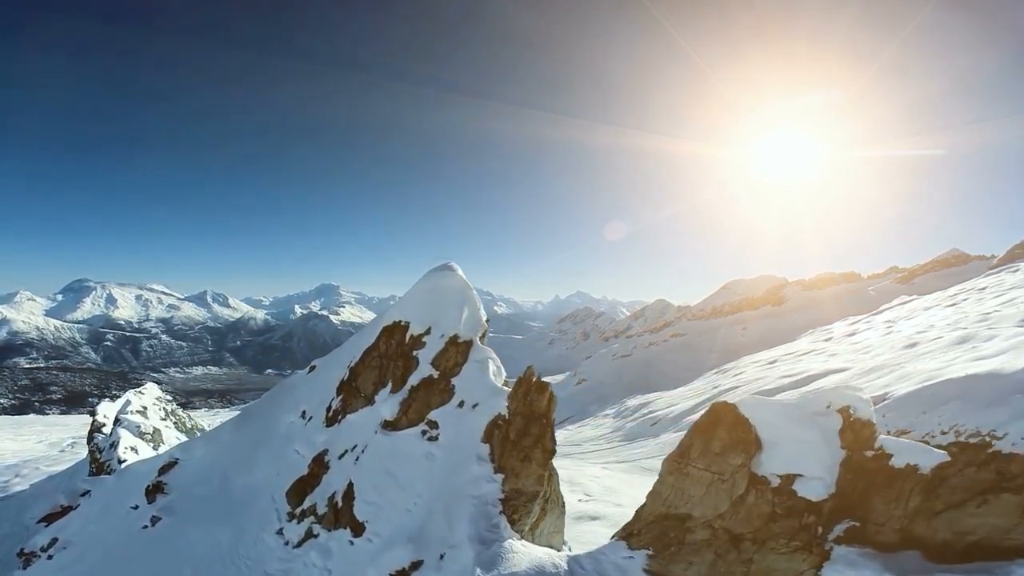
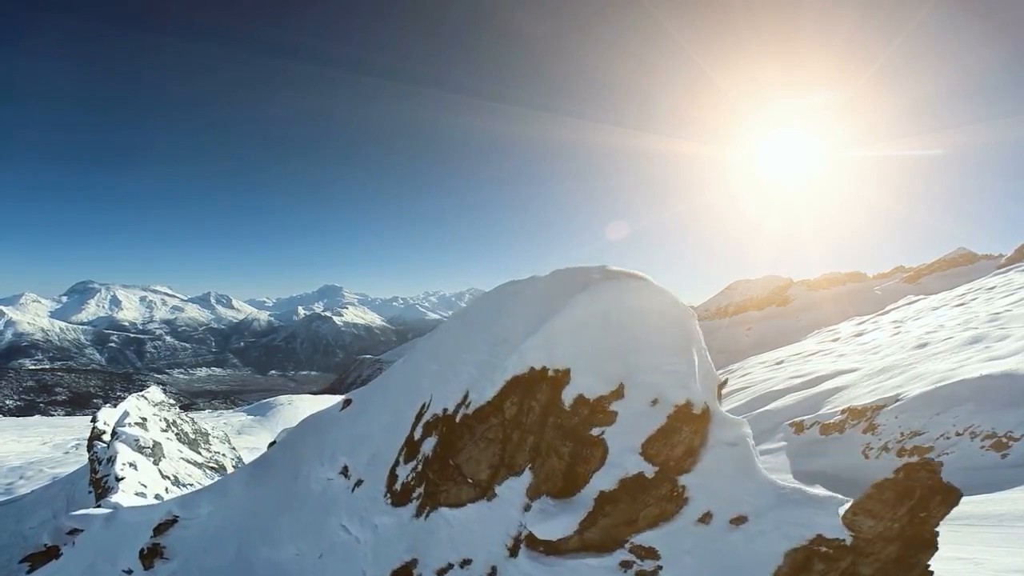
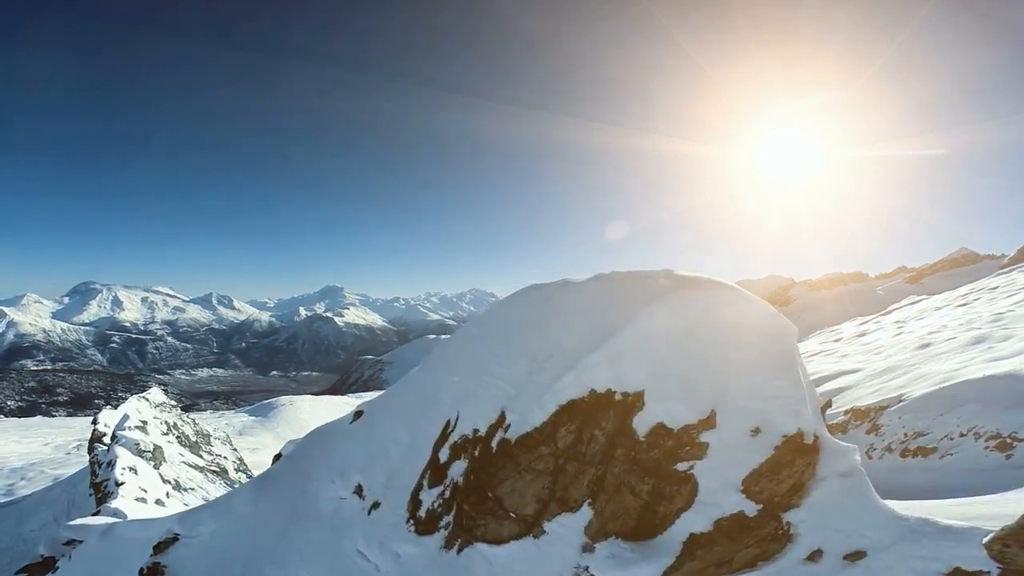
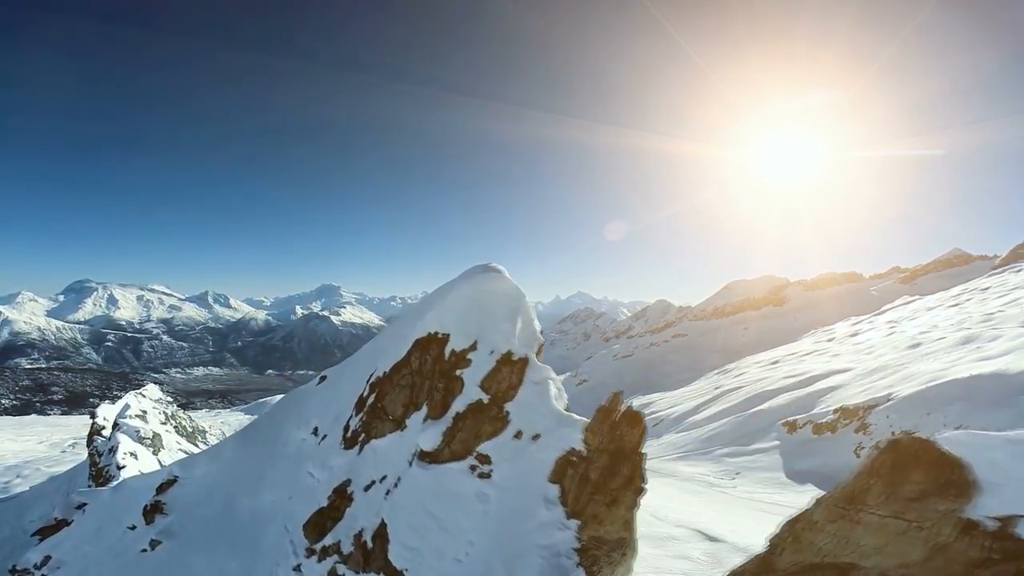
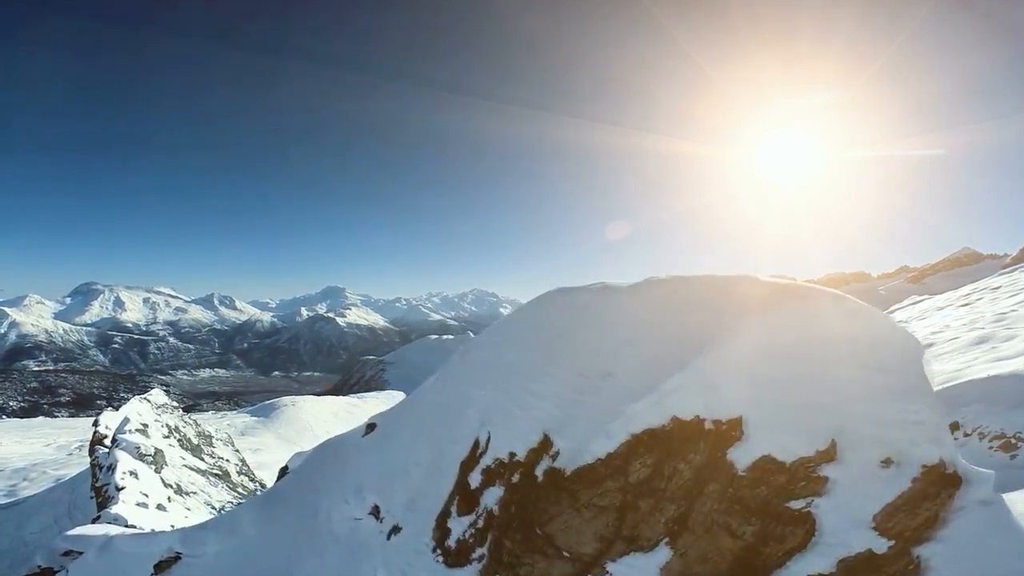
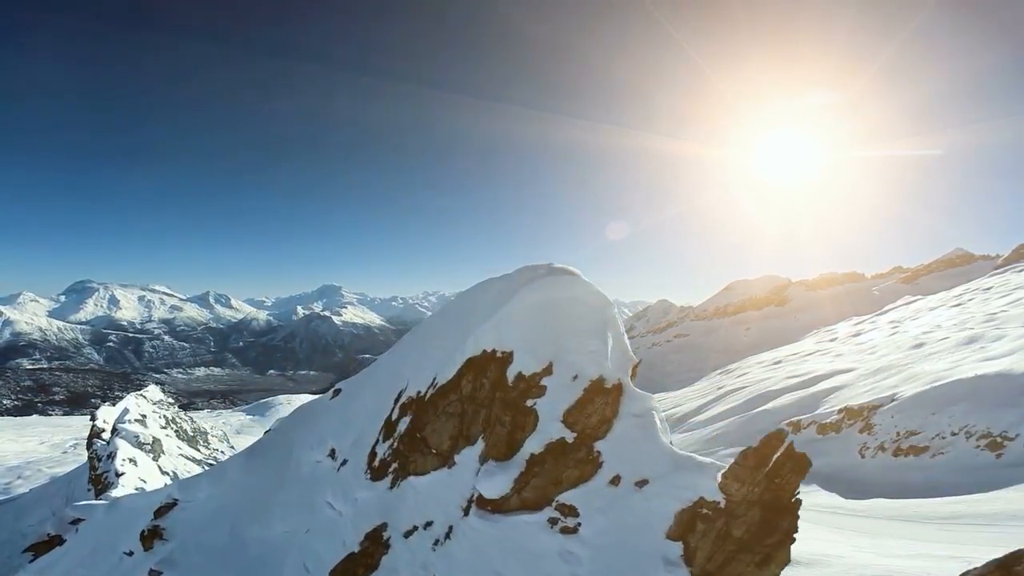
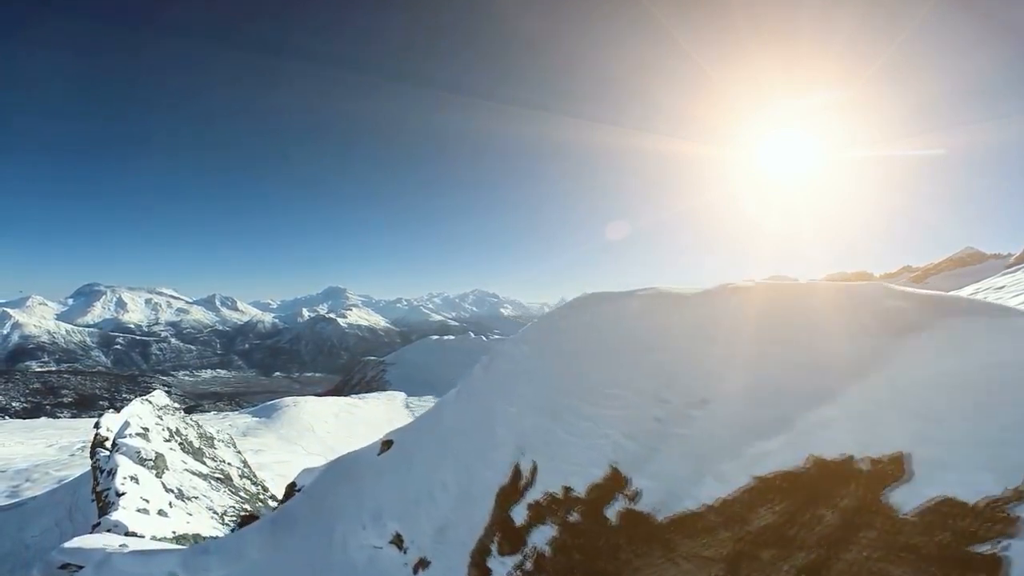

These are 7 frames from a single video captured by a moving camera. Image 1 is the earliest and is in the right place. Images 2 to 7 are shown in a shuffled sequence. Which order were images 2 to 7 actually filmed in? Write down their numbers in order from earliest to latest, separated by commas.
4, 6, 2, 3, 5, 7
